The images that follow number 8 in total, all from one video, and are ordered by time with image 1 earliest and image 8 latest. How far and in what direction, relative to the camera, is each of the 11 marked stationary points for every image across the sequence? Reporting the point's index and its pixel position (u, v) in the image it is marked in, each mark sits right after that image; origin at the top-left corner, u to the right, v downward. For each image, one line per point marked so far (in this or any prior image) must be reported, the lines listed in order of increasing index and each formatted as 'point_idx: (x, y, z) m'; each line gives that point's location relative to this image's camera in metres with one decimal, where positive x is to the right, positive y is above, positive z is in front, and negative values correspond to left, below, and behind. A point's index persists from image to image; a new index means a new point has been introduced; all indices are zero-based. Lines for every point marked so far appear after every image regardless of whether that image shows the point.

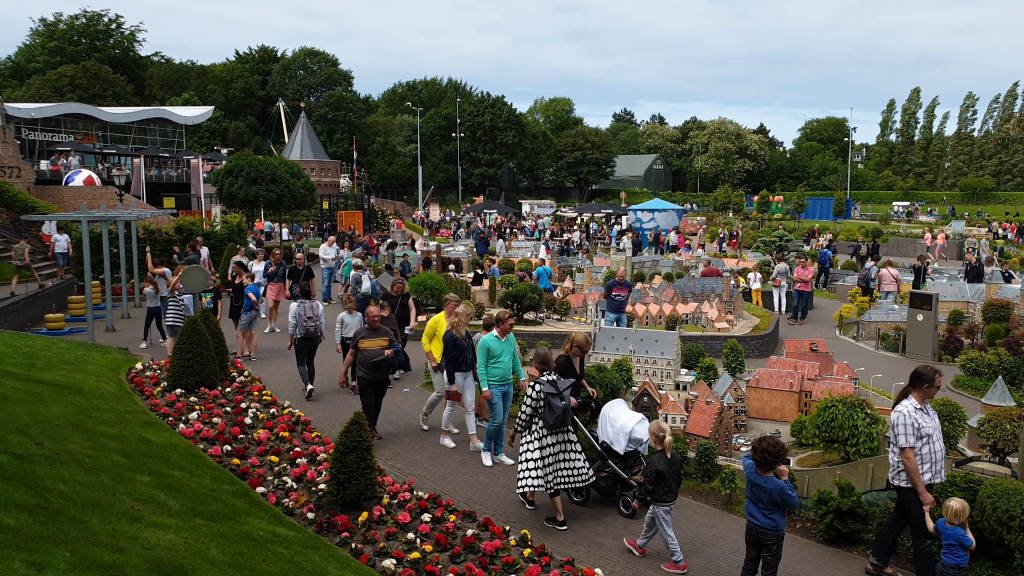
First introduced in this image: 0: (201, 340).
0: (-4.6, -0.8, +11.9) m
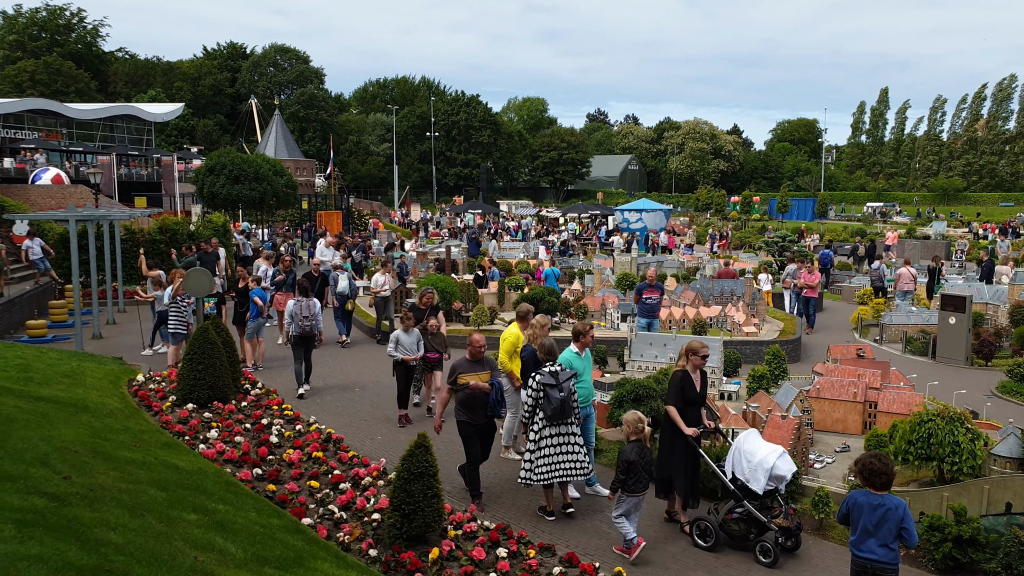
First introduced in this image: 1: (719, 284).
0: (-4.0, -0.8, +11.0) m
1: (+4.9, +0.1, +18.9) m
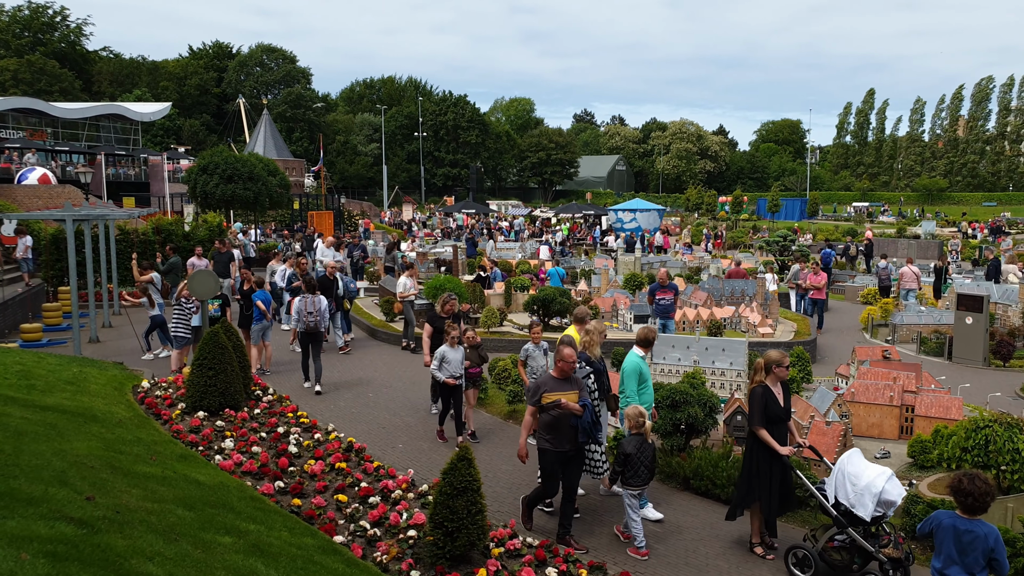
0: (-3.7, -0.9, +10.5) m
1: (+5.0, +0.1, +18.6) m
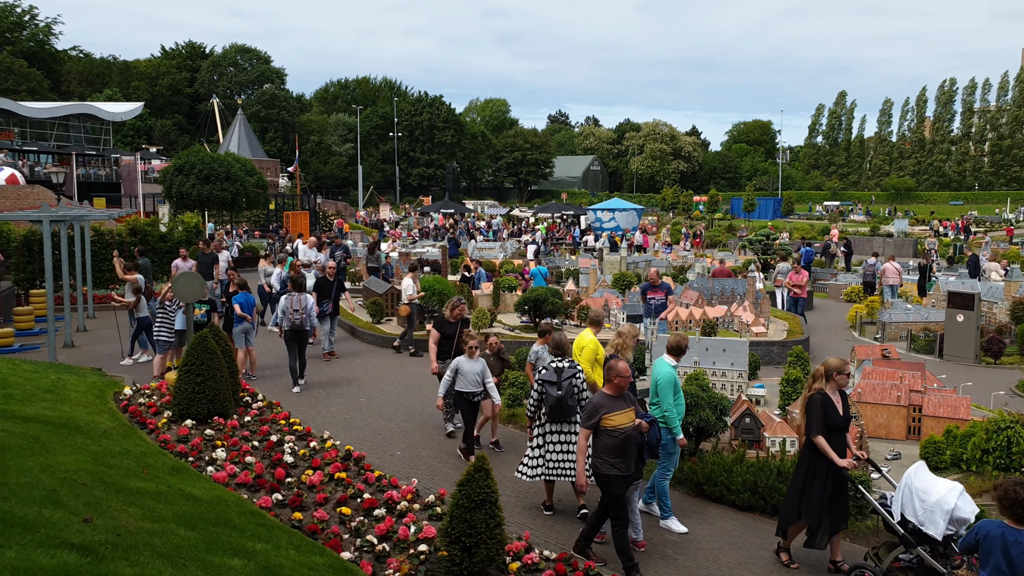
0: (-3.7, -0.9, +10.1) m
1: (+4.7, +0.1, +18.5) m
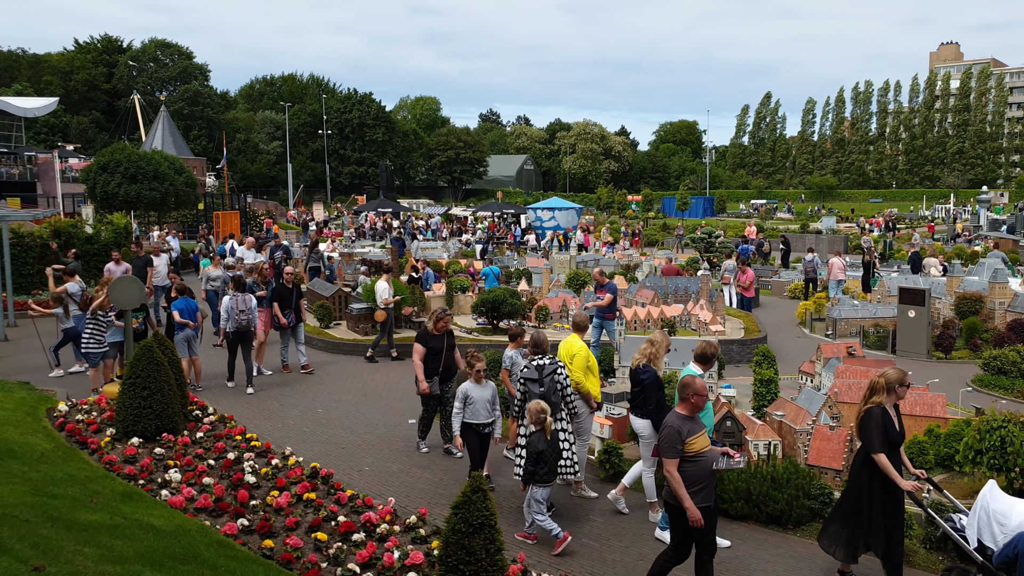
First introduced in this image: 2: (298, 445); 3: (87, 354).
0: (-4.0, -1.0, +9.3) m
1: (+3.7, +0.1, +18.4) m
2: (-2.6, -1.9, +9.7) m
3: (-5.9, -0.9, +11.4) m
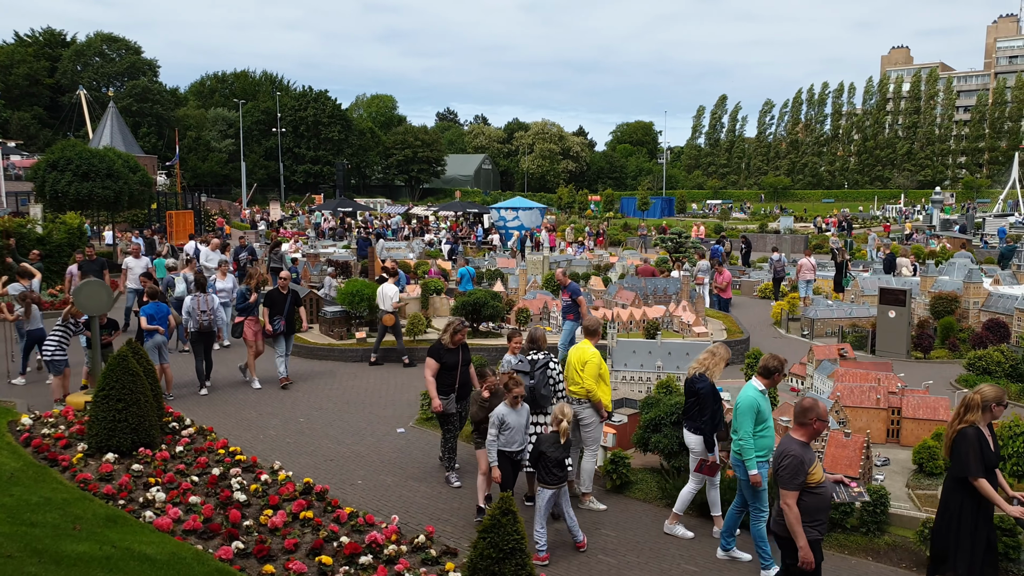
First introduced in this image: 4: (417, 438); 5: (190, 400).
0: (-4.1, -1.0, +8.7) m
1: (+3.2, +0.1, +18.2) m
2: (-2.6, -1.9, +9.2) m
3: (-6.0, -1.0, +10.7) m
4: (-1.2, -1.9, +10.1) m
5: (-4.7, -1.6, +11.8) m
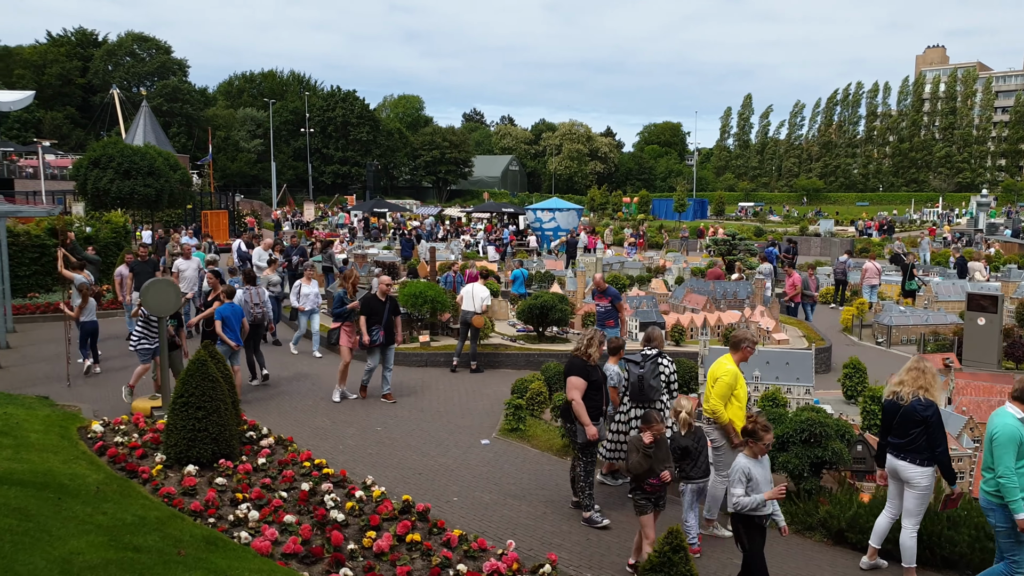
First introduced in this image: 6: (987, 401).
0: (-3.0, -1.0, +8.2) m
1: (+4.5, 0.0, +17.4) m
2: (-1.5, -2.0, +8.7) m
3: (-4.9, -1.0, +10.3) m
4: (-0.1, -1.9, +9.5) m
5: (-3.6, -1.6, +11.3) m
6: (+5.2, -1.2, +8.9) m
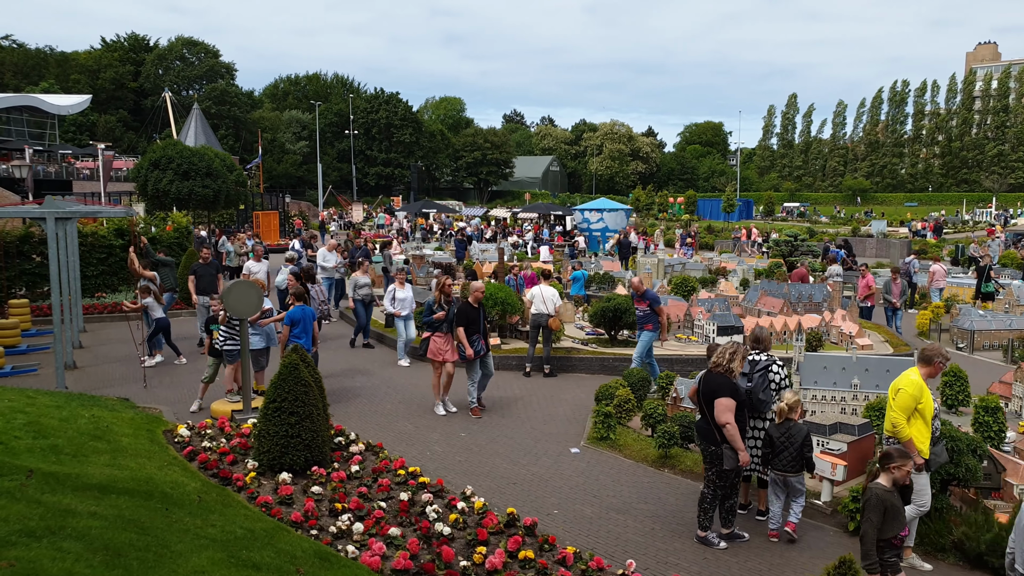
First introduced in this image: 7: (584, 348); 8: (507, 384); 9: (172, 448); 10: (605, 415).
0: (-2.0, -1.0, +8.0) m
1: (+5.9, 0.0, +16.9) m
2: (-0.5, -2.0, +8.4) m
3: (-3.8, -1.0, +10.1) m
4: (+0.9, -2.0, +9.1) m
5: (-2.4, -1.7, +11.1) m
6: (+6.2, -1.3, +8.3) m
7: (+1.3, -1.1, +14.5) m
8: (0.0, -1.5, +12.6) m
9: (-3.6, -1.7, +8.5) m
10: (+1.1, -1.5, +9.7) m
